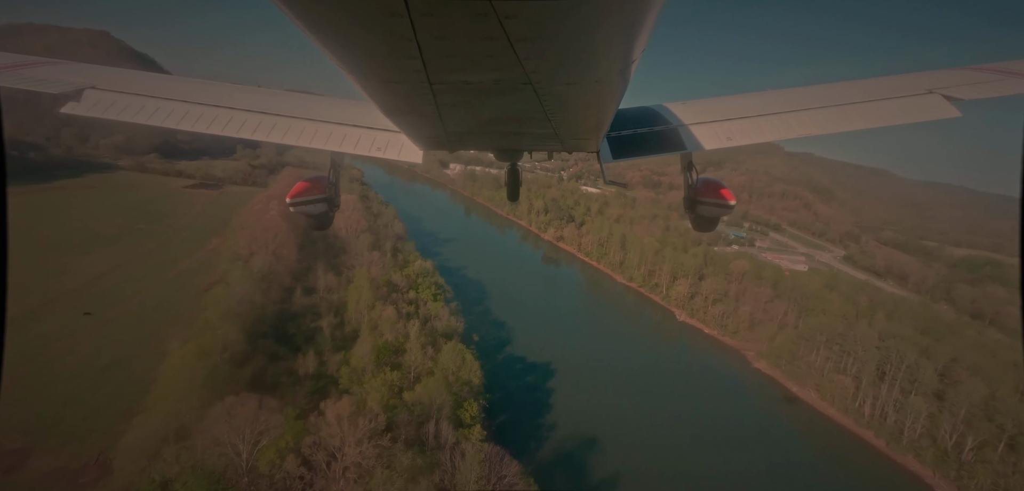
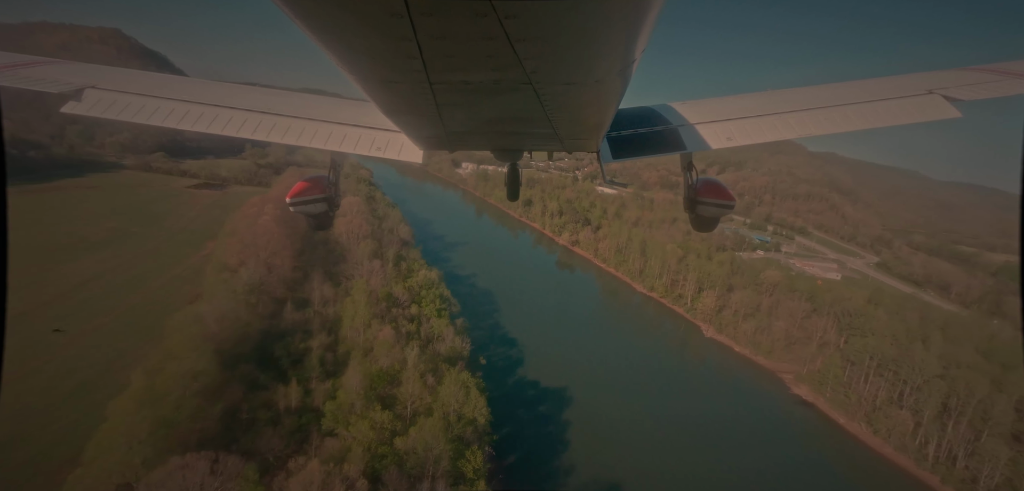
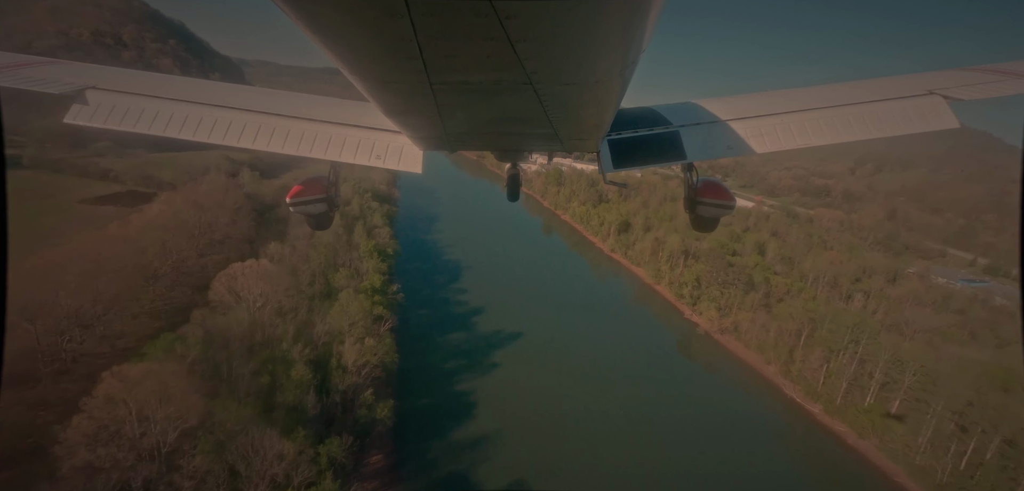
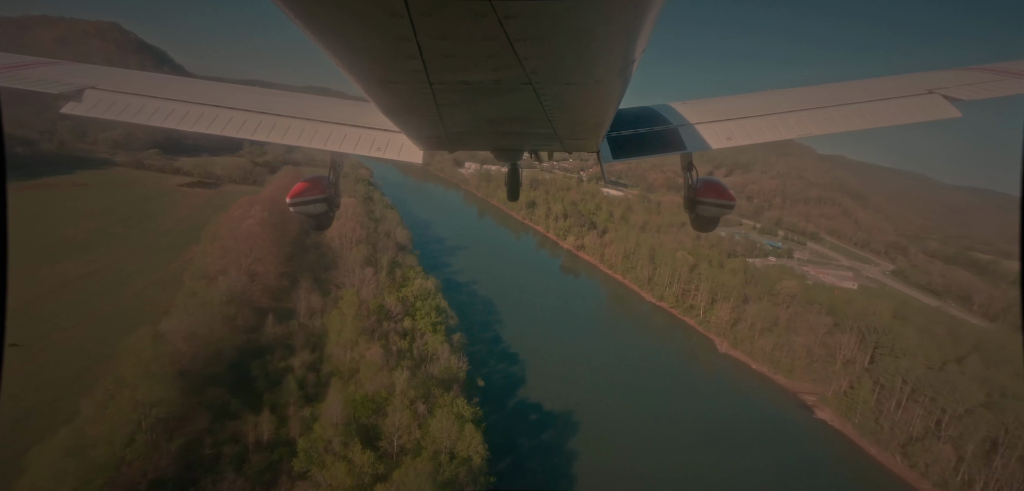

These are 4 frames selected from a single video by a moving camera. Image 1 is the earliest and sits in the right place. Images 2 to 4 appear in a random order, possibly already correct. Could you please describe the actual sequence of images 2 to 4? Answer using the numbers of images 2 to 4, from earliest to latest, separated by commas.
2, 4, 3
